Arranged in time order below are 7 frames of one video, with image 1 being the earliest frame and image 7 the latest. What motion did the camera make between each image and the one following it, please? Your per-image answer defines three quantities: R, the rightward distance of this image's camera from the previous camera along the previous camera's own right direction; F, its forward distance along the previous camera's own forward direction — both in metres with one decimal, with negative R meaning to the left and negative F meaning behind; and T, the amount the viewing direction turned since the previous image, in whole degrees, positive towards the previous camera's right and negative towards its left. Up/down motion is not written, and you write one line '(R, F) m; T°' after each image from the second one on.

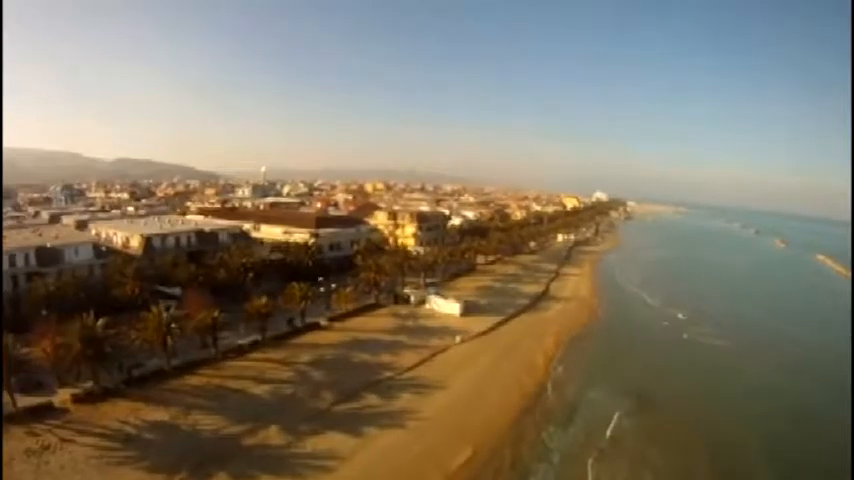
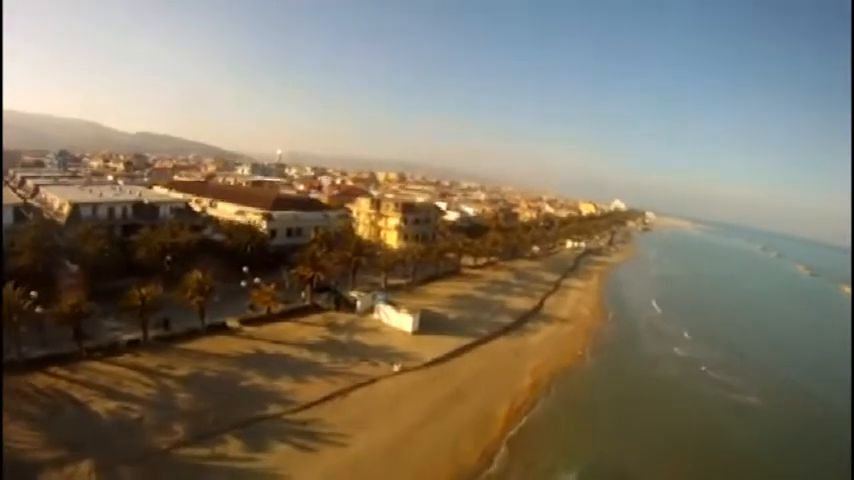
(+4.0, +8.7) m; -4°
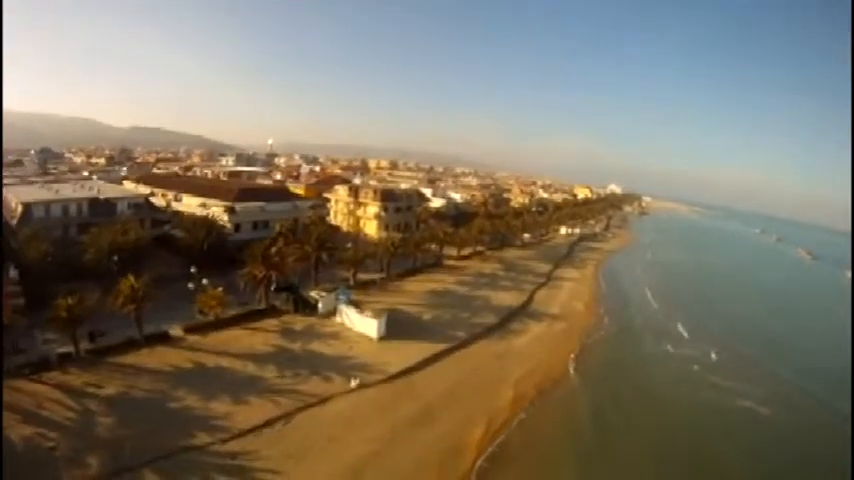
(+1.6, +3.2) m; -1°
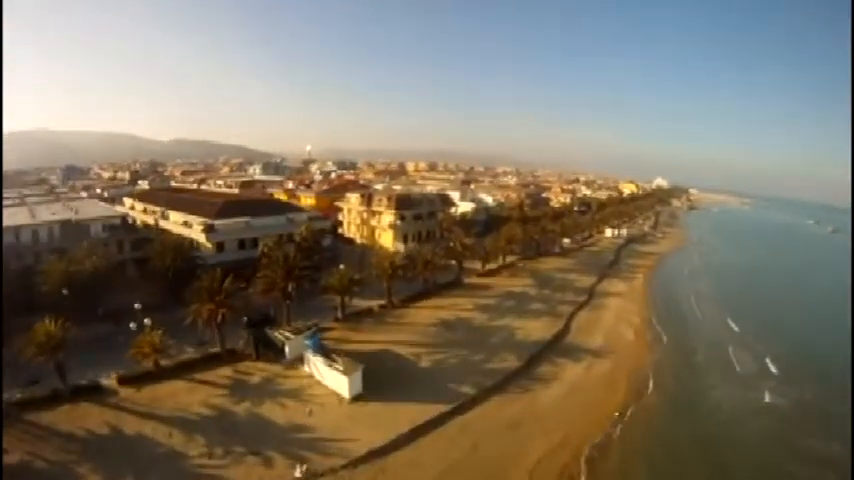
(+2.0, +6.0) m; -6°
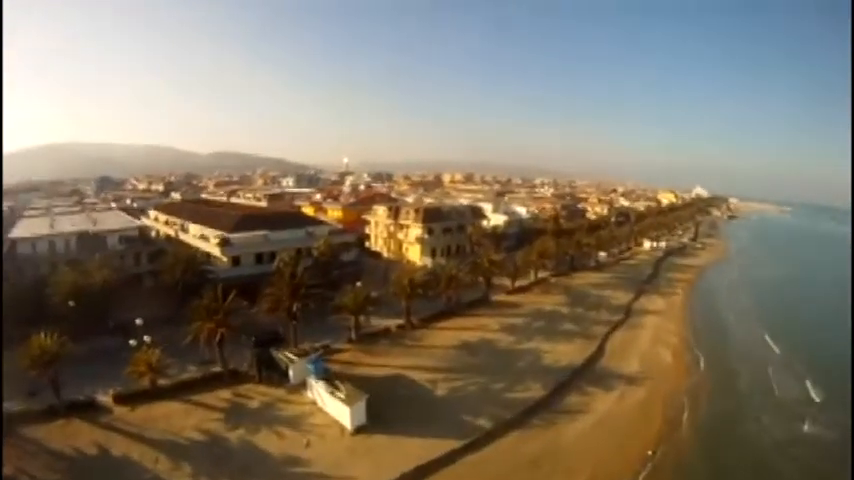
(+0.7, +1.7) m; -4°
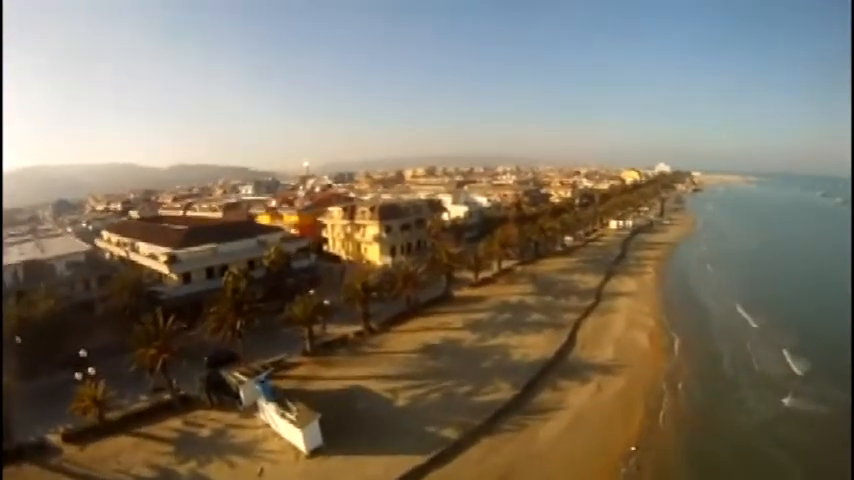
(+0.7, +1.2) m; +3°
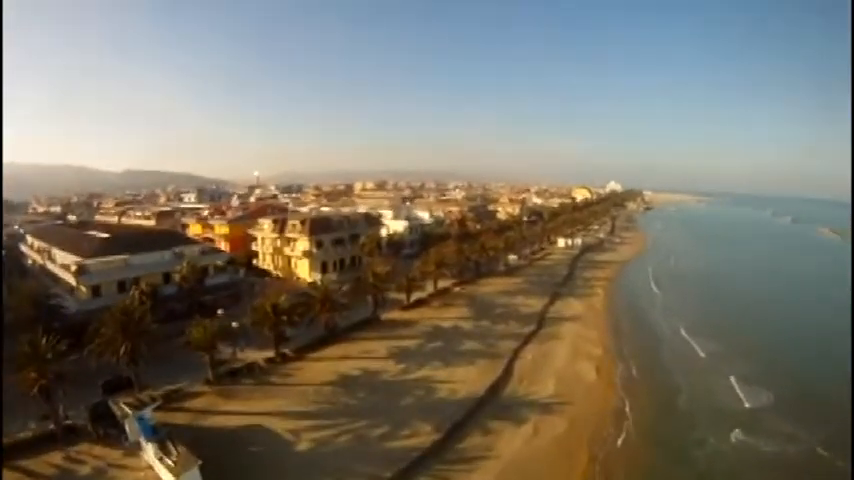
(+1.2, +1.7) m; +4°
